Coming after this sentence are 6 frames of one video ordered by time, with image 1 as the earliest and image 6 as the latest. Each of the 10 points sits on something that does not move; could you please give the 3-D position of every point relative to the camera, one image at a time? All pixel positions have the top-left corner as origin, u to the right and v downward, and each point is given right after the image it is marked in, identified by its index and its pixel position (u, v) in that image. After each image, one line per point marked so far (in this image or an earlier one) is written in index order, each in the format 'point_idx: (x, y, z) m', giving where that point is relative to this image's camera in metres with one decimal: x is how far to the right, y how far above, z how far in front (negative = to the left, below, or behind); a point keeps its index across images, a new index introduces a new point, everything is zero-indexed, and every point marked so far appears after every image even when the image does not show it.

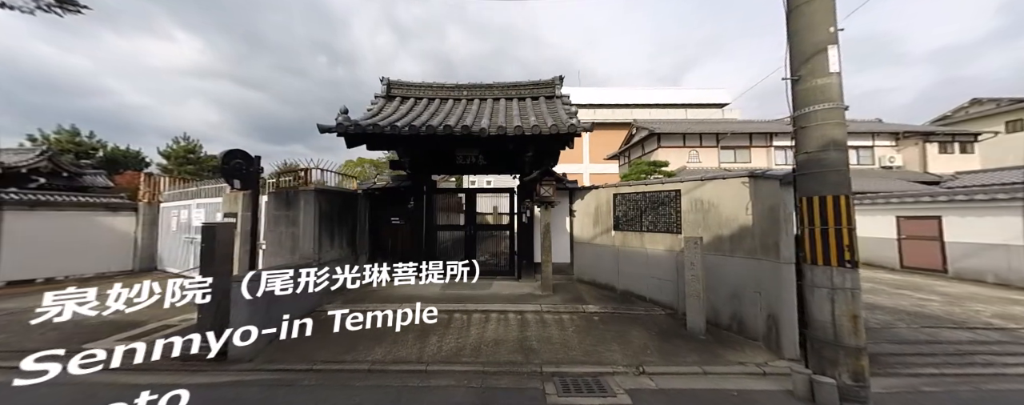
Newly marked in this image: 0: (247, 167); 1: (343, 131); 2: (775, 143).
0: (-4.0, +0.5, +4.3) m
1: (-2.6, +1.1, +4.5) m
2: (+15.9, +3.6, +17.5) m
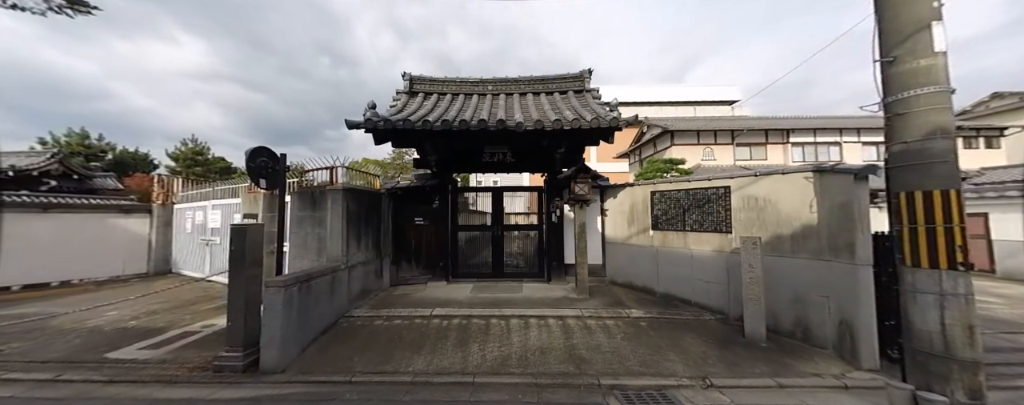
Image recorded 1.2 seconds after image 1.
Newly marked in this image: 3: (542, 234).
0: (-3.4, +0.5, +4.1) m
1: (-2.1, +1.1, +4.3) m
2: (+16.6, +3.7, +17.1) m
3: (+0.6, -0.7, +5.9) m
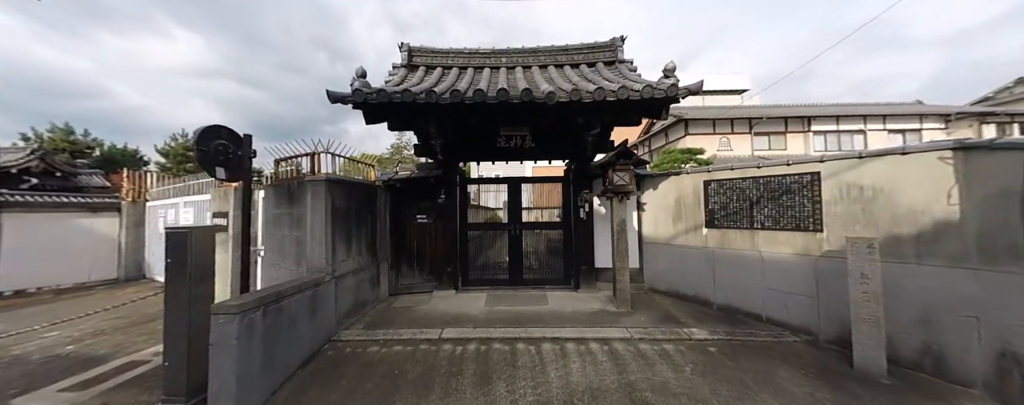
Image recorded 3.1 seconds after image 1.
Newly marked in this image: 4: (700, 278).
0: (-3.1, +0.6, +3.2) m
1: (-1.8, +1.2, +3.3) m
2: (+16.9, +4.2, +16.2) m
3: (+1.0, -0.5, +5.0) m
4: (+2.8, -1.1, +4.2) m
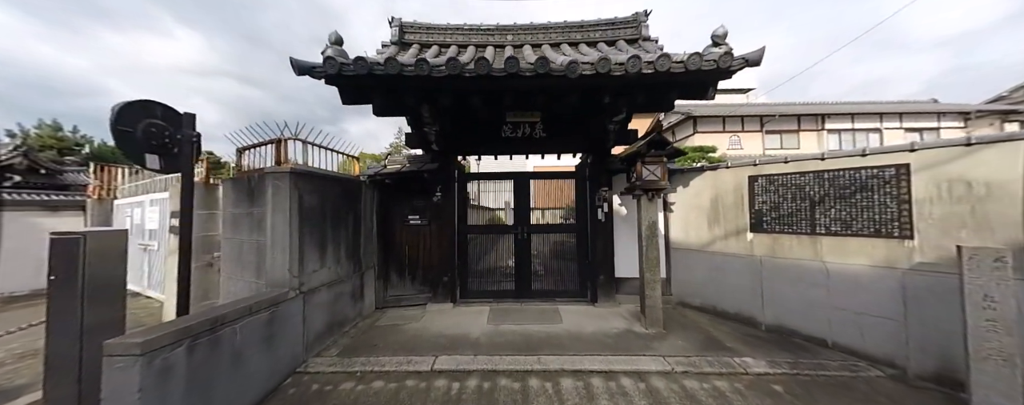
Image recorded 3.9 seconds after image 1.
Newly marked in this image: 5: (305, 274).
0: (-3.0, +0.6, +2.5) m
1: (-1.7, +1.2, +2.7) m
2: (+17.0, +4.1, +15.5) m
3: (+1.1, -0.5, +4.3) m
4: (+2.9, -1.1, +3.6) m
5: (-2.1, -0.7, +2.9) m
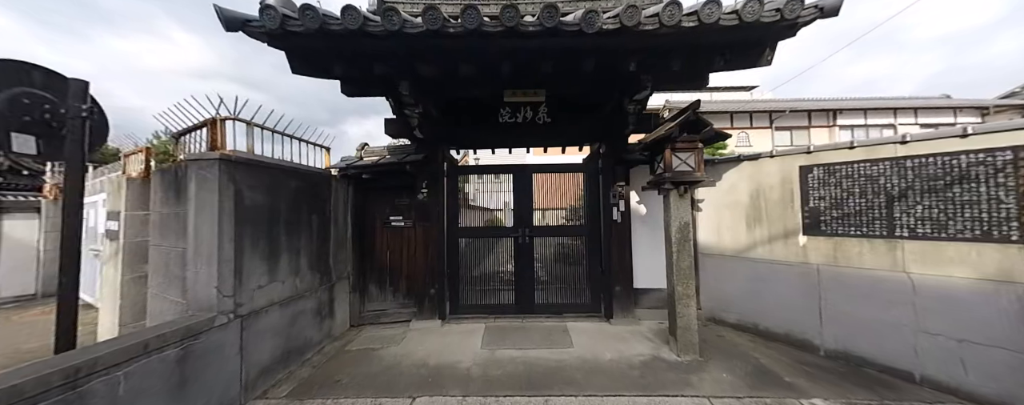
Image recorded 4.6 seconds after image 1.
0: (-3.0, +0.6, +1.9) m
1: (-1.7, +1.2, +2.0) m
2: (+17.0, +4.2, +14.9) m
3: (+1.0, -0.5, +3.7) m
4: (+2.9, -1.1, +2.9) m
5: (-2.1, -0.7, +2.2) m
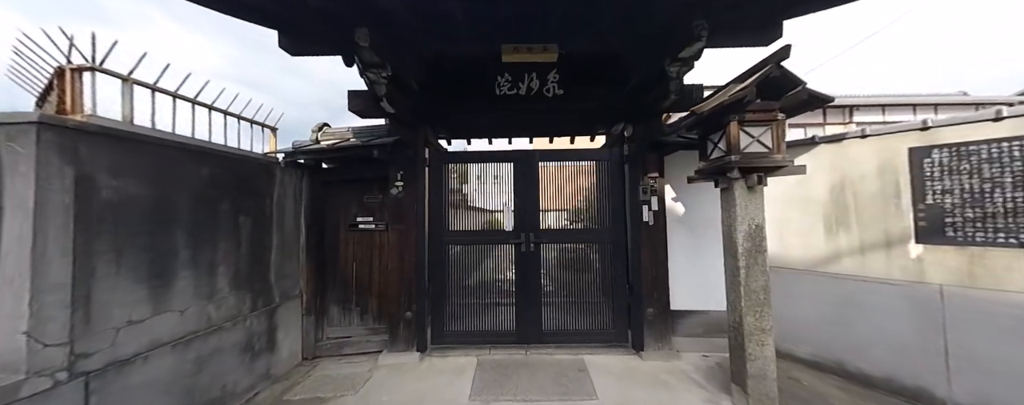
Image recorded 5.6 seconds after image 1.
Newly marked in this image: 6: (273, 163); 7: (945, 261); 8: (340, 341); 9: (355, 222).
0: (-3.0, +0.7, +1.1) m
1: (-1.7, +1.3, +1.2) m
2: (+16.9, +4.1, +14.2) m
3: (+1.1, -0.5, +2.9) m
4: (+2.9, -1.0, +2.1) m
5: (-2.1, -0.6, +1.4) m
6: (-2.1, +0.3, +2.5) m
7: (+3.0, -0.4, +2.0) m
8: (-1.7, -1.4, +2.9) m
9: (-1.6, -0.2, +2.9) m
